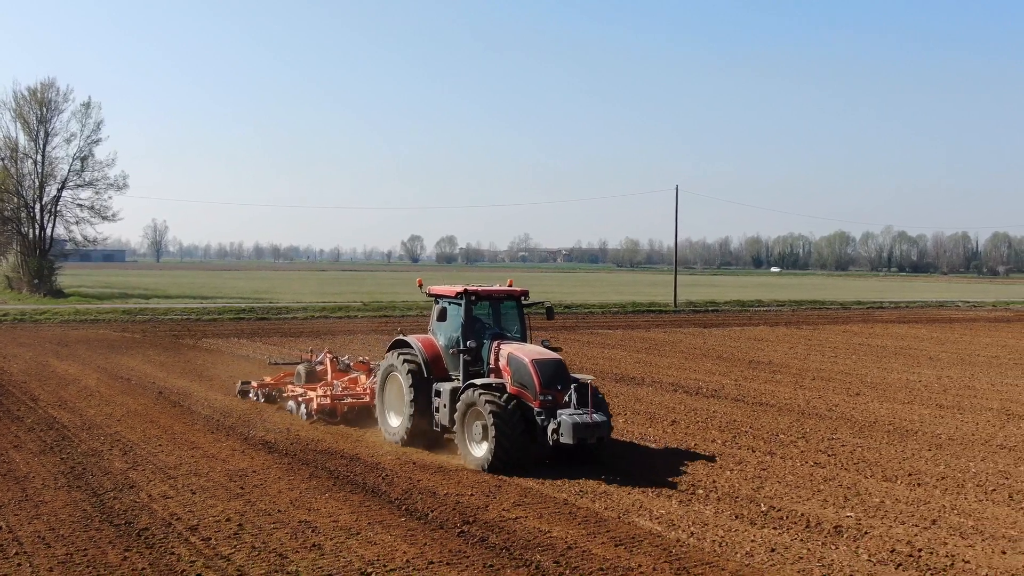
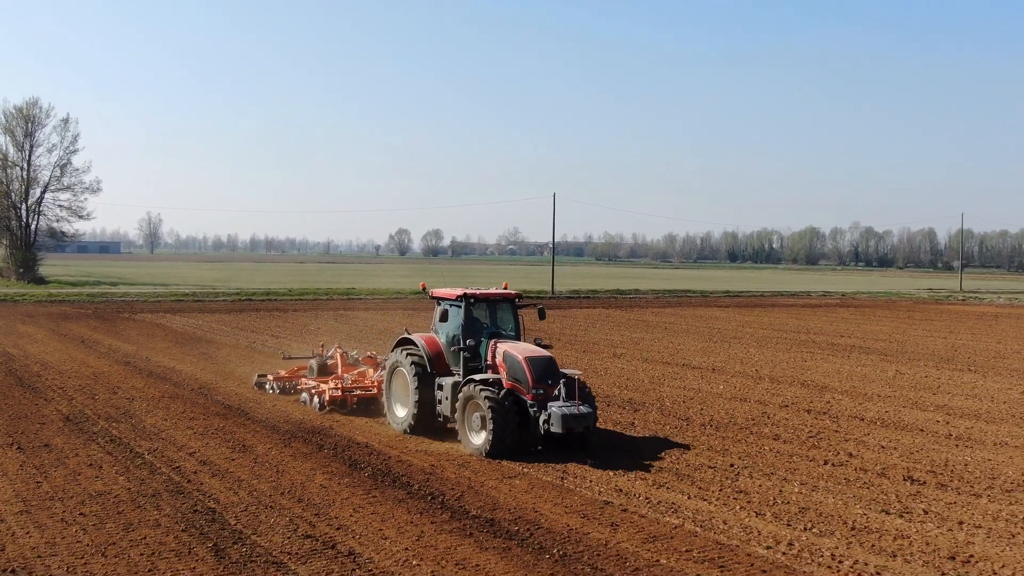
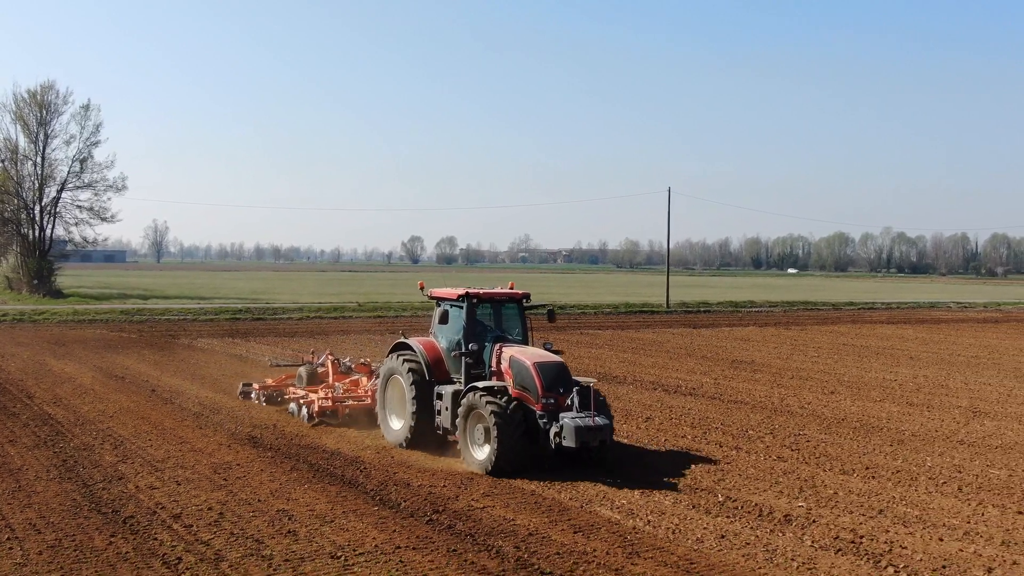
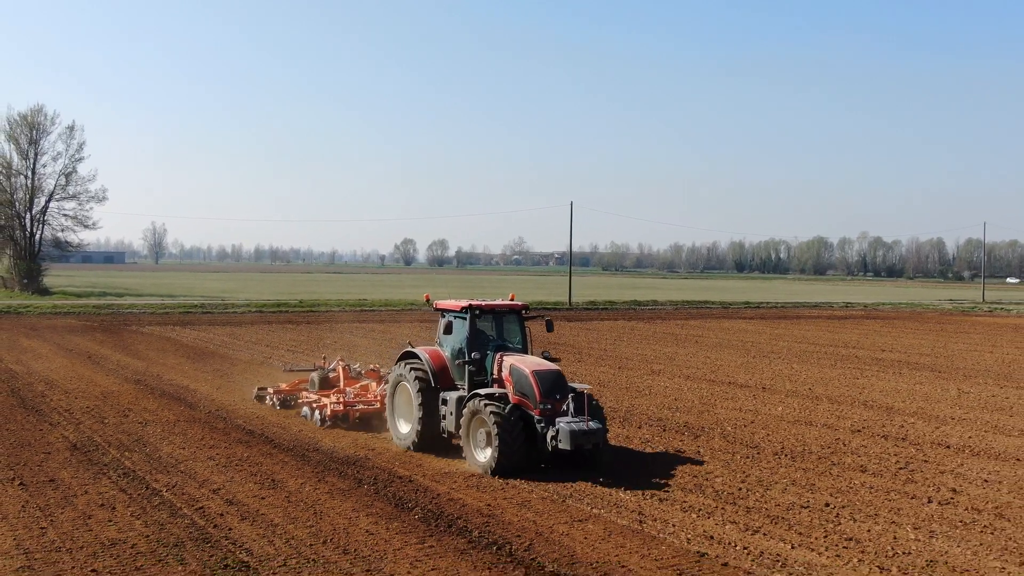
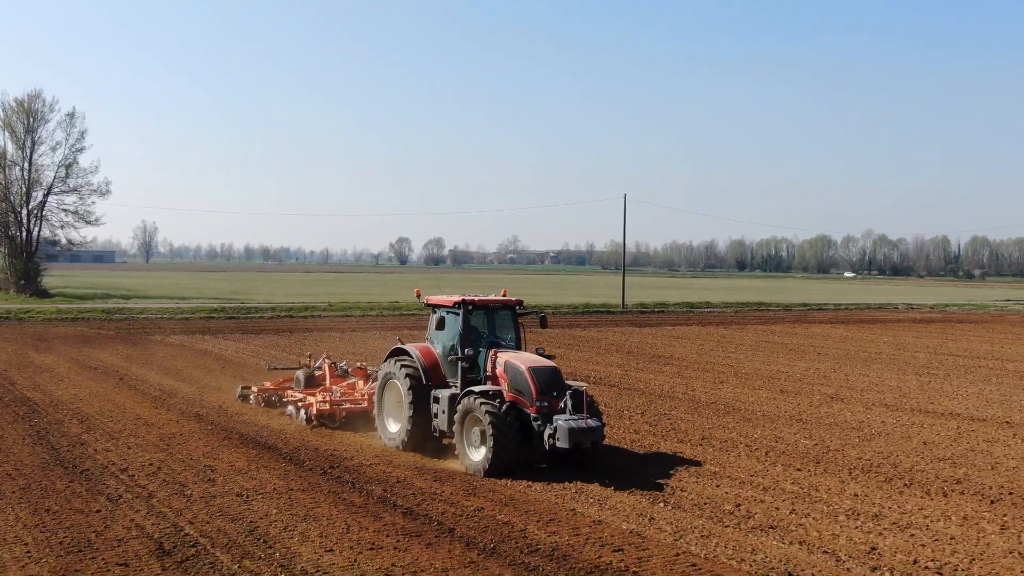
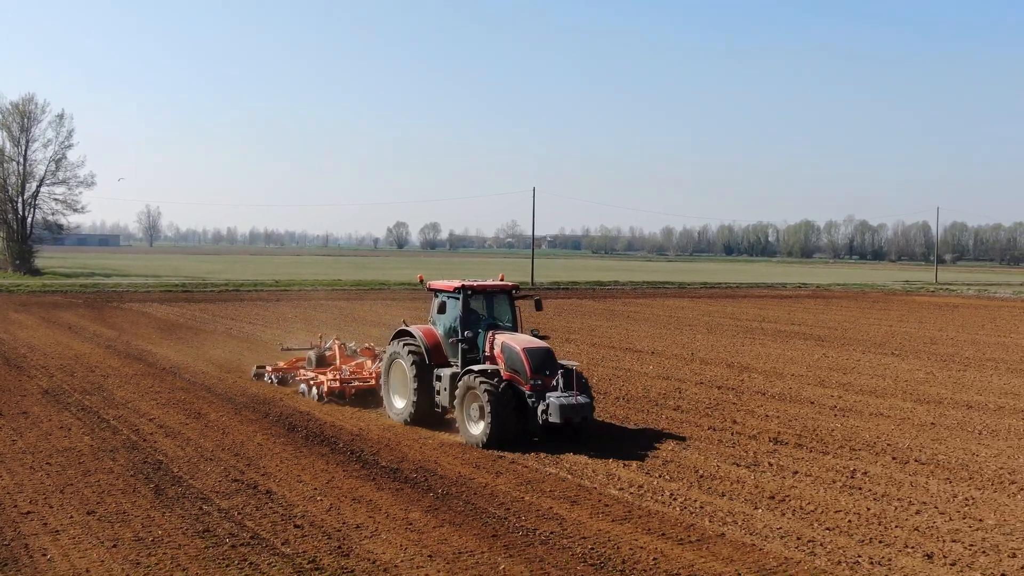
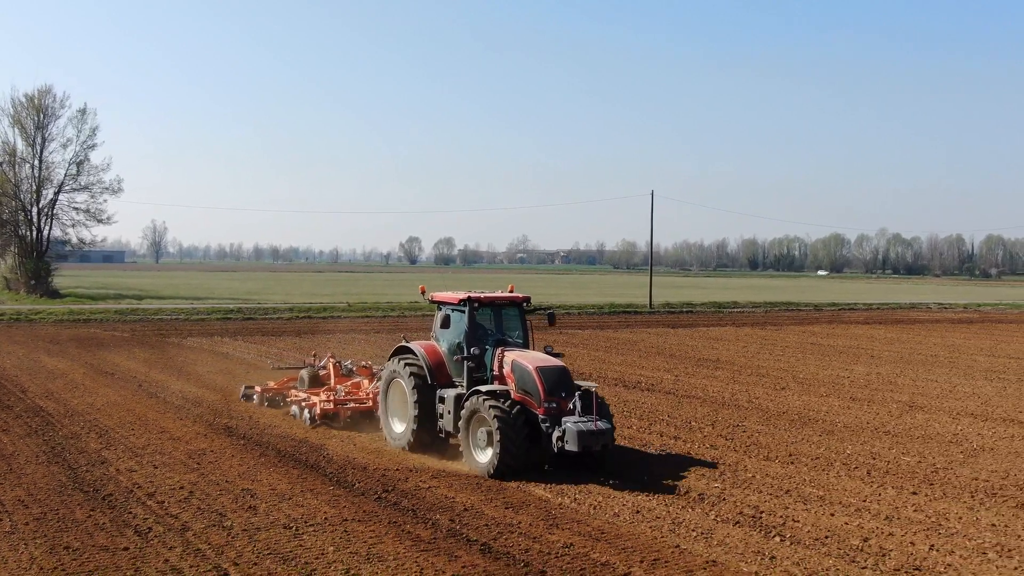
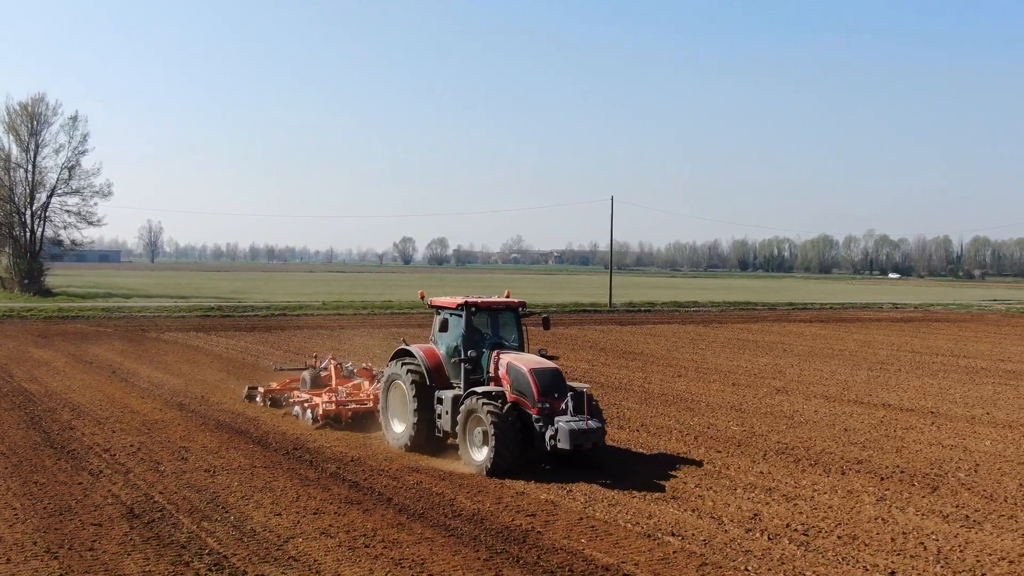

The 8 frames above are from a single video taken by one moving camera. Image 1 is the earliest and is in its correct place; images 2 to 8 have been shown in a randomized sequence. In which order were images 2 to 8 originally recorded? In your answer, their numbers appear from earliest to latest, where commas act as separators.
3, 7, 5, 8, 4, 2, 6
